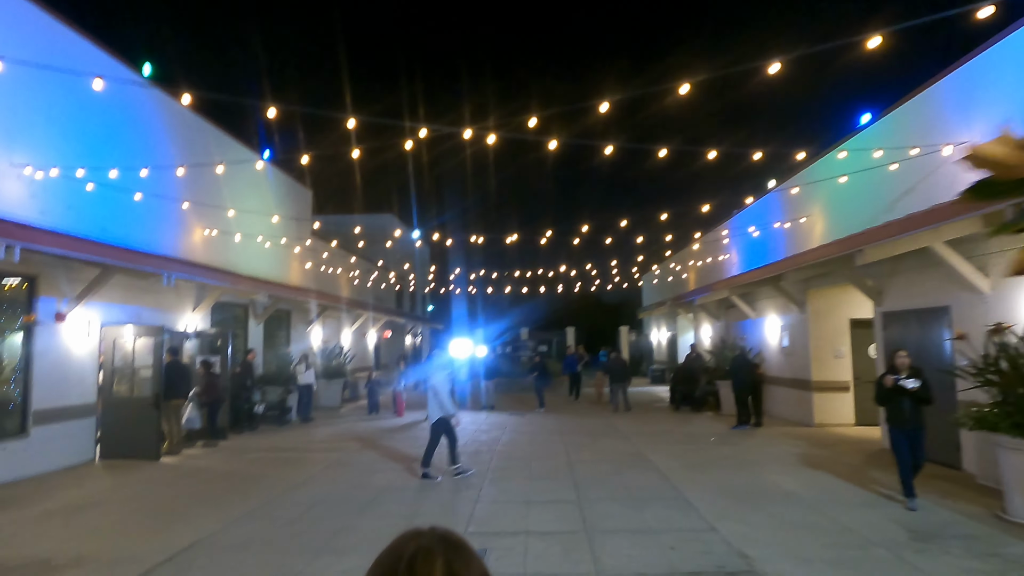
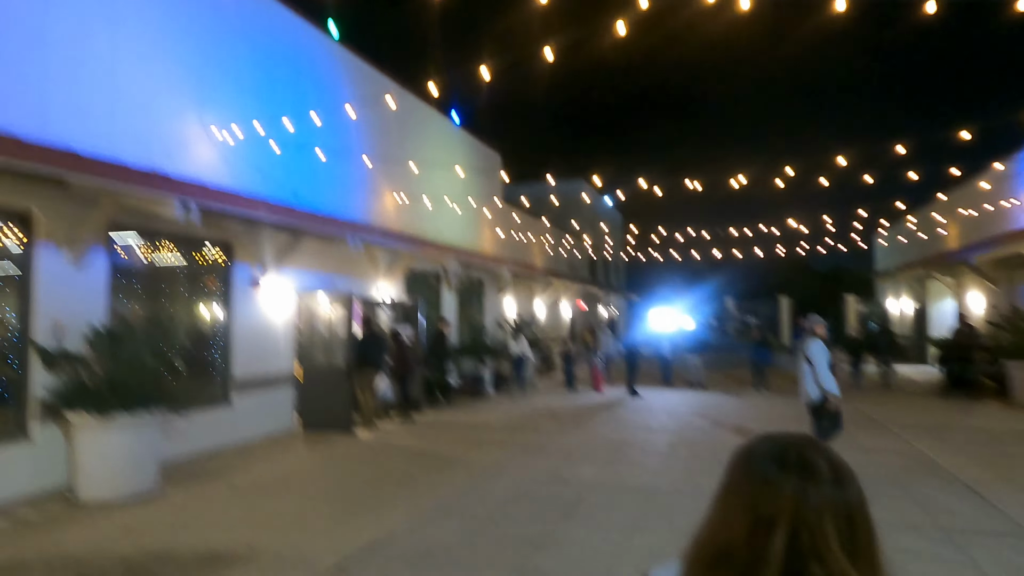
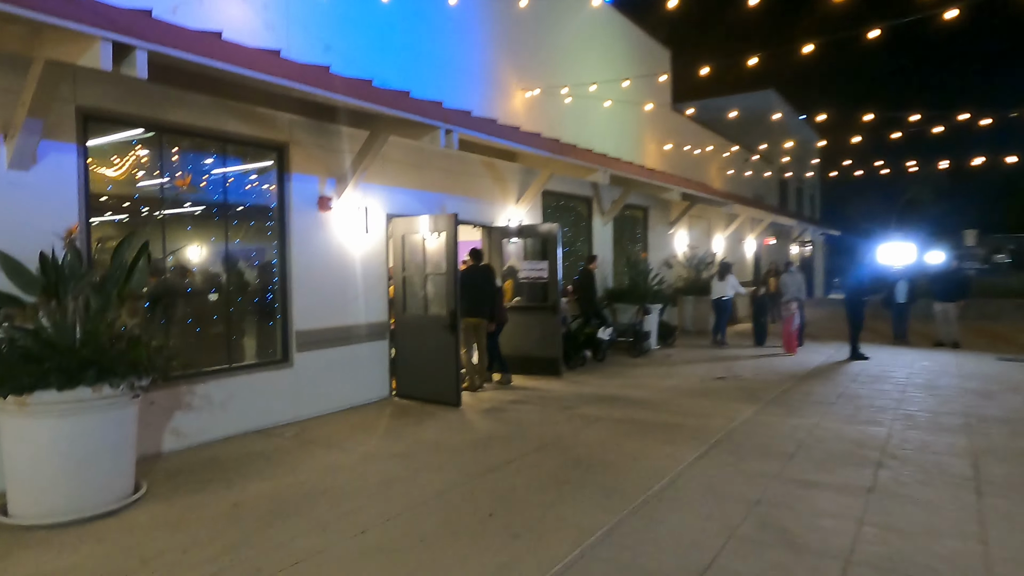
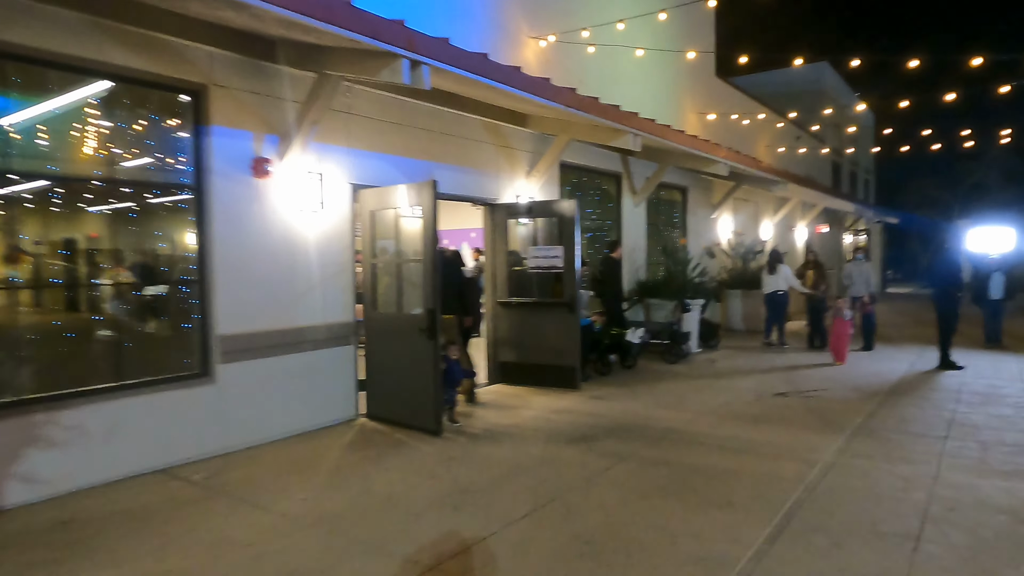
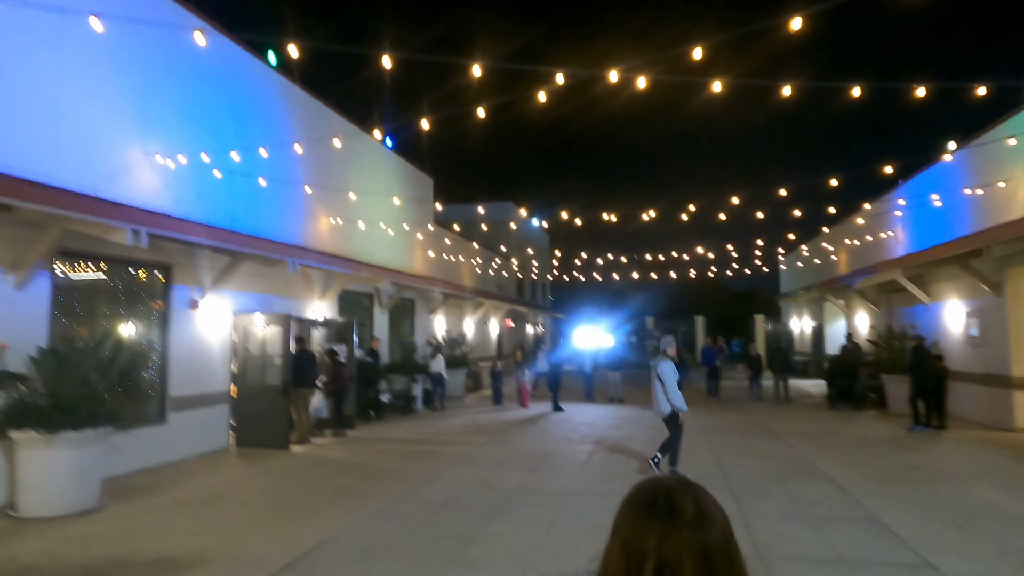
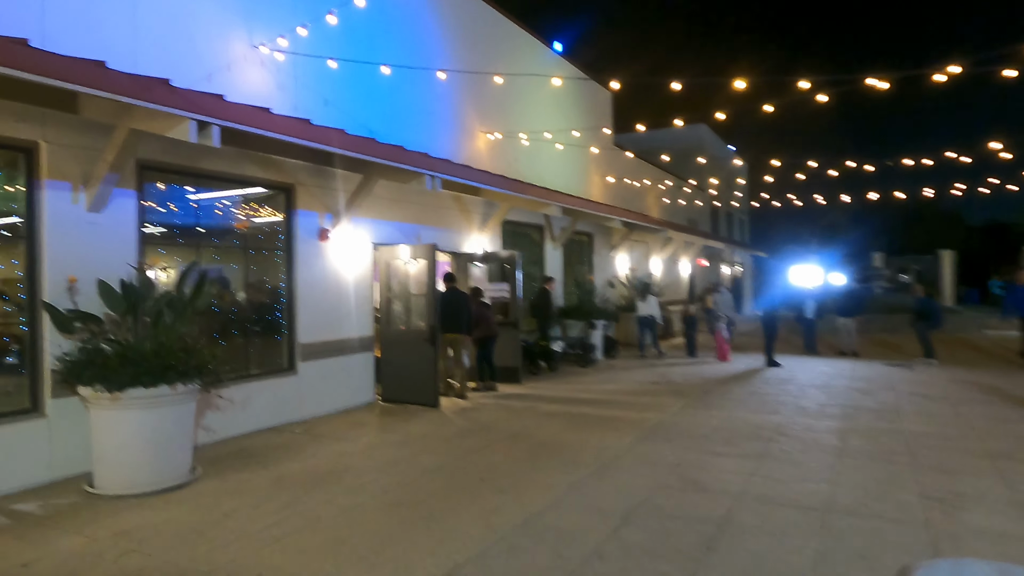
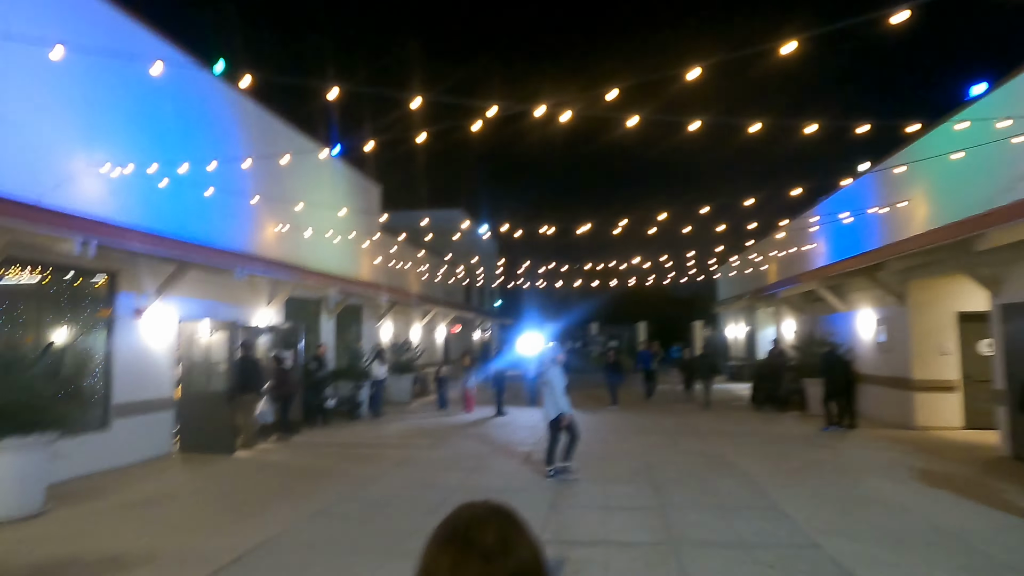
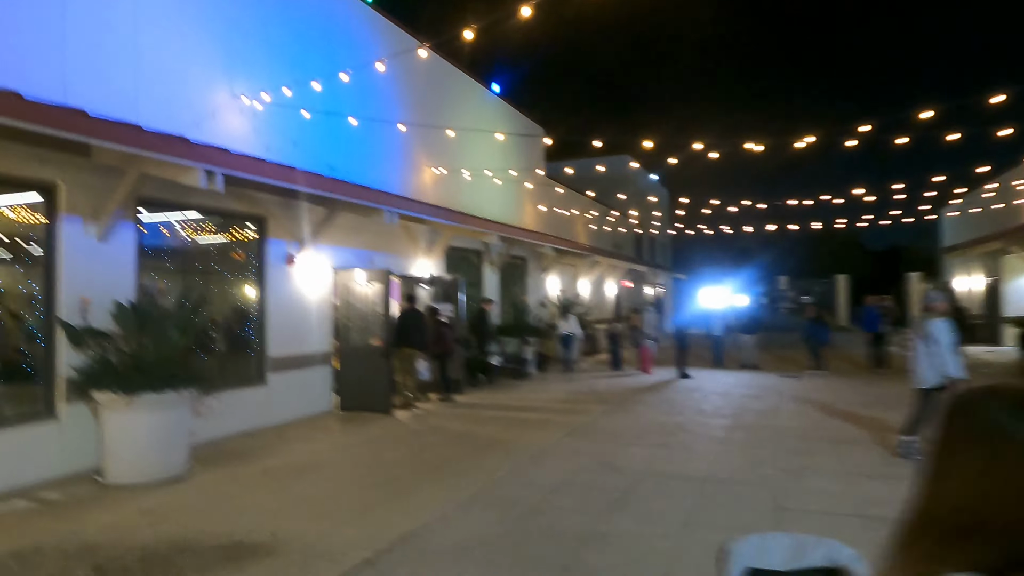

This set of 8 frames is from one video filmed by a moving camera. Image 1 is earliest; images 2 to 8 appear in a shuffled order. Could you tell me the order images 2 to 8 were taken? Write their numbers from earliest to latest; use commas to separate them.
7, 5, 2, 8, 6, 3, 4
